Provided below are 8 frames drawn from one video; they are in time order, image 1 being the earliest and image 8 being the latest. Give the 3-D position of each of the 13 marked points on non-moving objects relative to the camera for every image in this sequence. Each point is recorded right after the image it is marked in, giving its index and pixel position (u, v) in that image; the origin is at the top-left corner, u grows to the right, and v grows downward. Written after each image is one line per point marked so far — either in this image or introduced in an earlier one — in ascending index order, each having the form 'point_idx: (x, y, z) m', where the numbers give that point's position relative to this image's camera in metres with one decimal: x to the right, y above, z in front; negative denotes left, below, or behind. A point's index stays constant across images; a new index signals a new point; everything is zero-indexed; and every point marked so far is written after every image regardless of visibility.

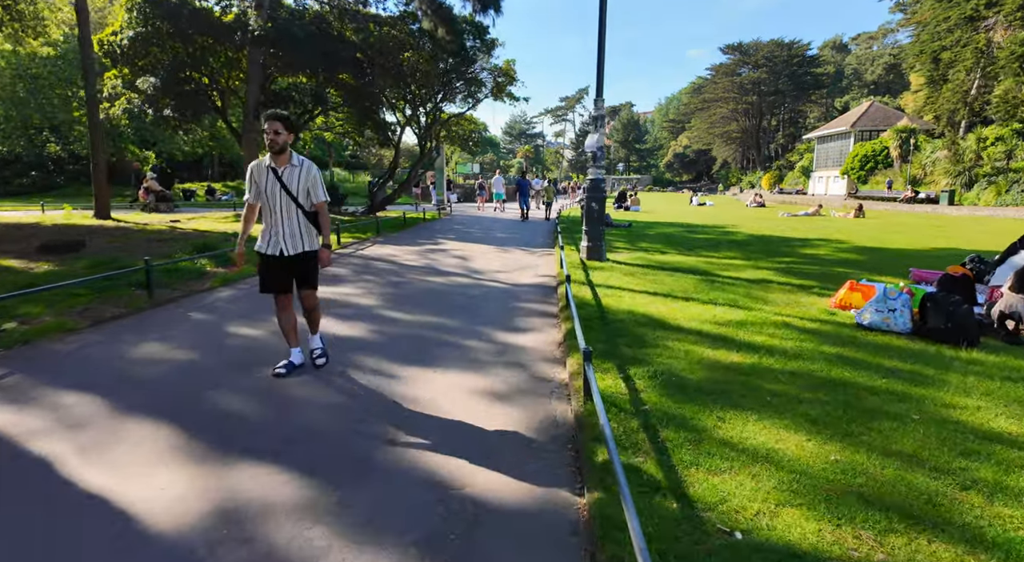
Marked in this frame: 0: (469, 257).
0: (-1.0, +0.5, +12.5) m
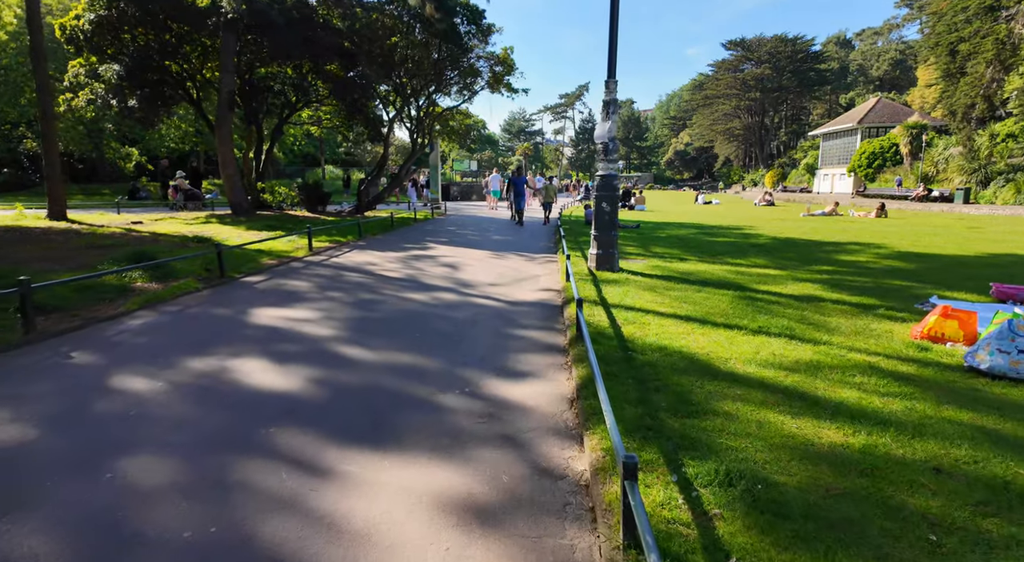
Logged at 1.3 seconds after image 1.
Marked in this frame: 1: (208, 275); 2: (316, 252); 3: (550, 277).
0: (-1.0, +0.3, +10.8) m
1: (-4.7, +0.1, +8.3) m
2: (-4.2, +0.6, +11.6) m
3: (+0.7, +0.1, +9.9) m
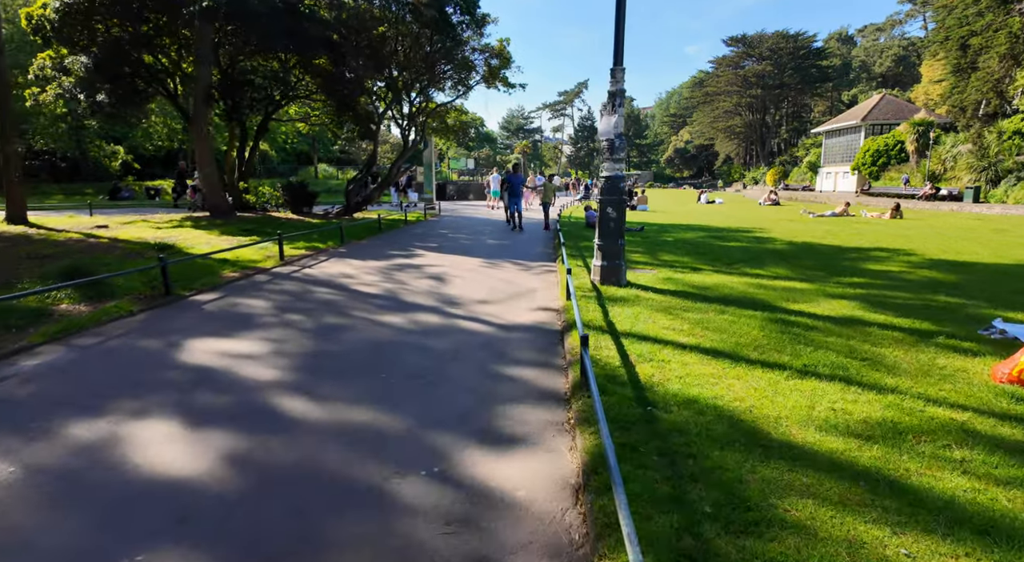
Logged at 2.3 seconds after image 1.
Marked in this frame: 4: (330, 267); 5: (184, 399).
0: (-1.2, 0.0, +9.7) m
1: (-4.8, -0.2, +7.1) m
2: (-4.3, +0.4, +10.4) m
3: (+0.6, -0.2, +8.7) m
4: (-3.4, +0.3, +10.2) m
5: (-2.5, -0.9, +4.2) m
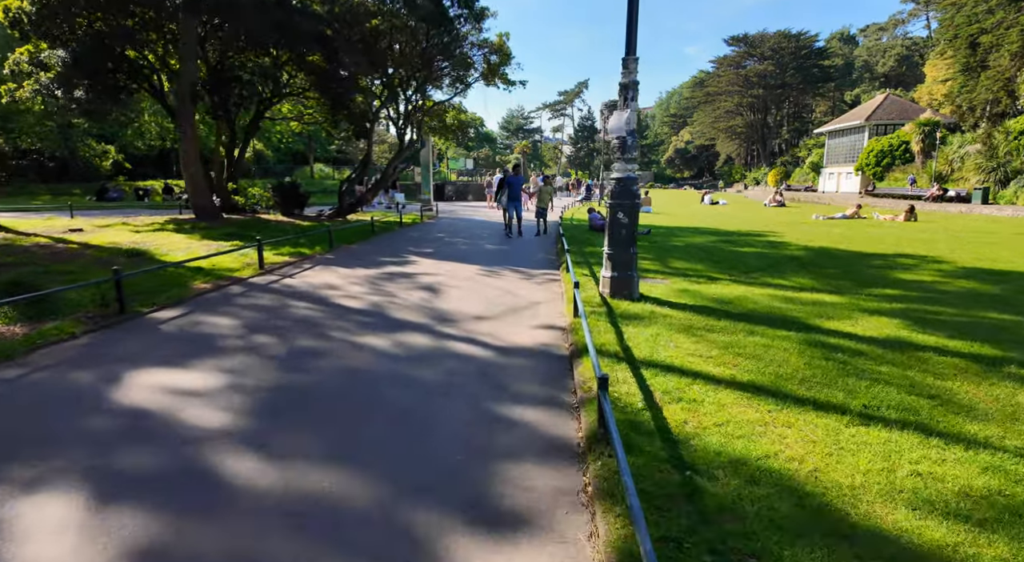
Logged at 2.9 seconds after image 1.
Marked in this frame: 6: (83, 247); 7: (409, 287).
0: (-1.2, -0.2, +8.8) m
1: (-4.8, -0.3, +6.3) m
2: (-4.3, +0.2, +9.6) m
3: (+0.6, -0.4, +7.9) m
4: (-3.4, +0.1, +9.3) m
5: (-2.5, -1.1, +3.3) m
6: (-8.8, +0.7, +11.2) m
7: (-1.7, -0.1, +9.0) m
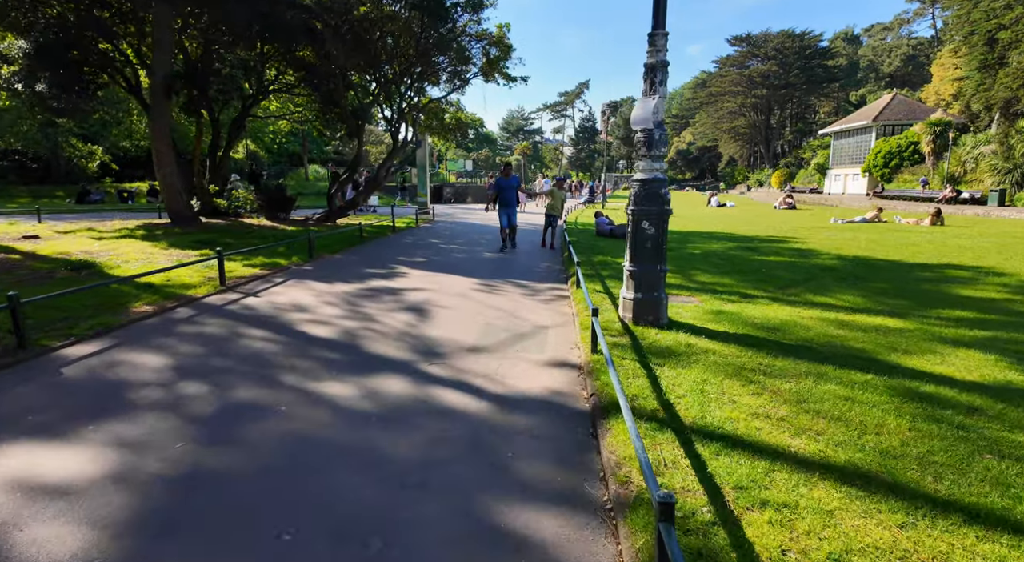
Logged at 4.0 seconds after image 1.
0: (-1.1, -0.4, +7.5) m
1: (-4.7, -0.6, +5.0) m
2: (-4.3, -0.1, +8.3) m
3: (+0.6, -0.6, +6.6) m
4: (-3.4, -0.2, +8.0) m
5: (-2.5, -1.3, +2.0) m
6: (-8.8, +0.4, +9.9) m
7: (-1.7, -0.4, +7.7) m
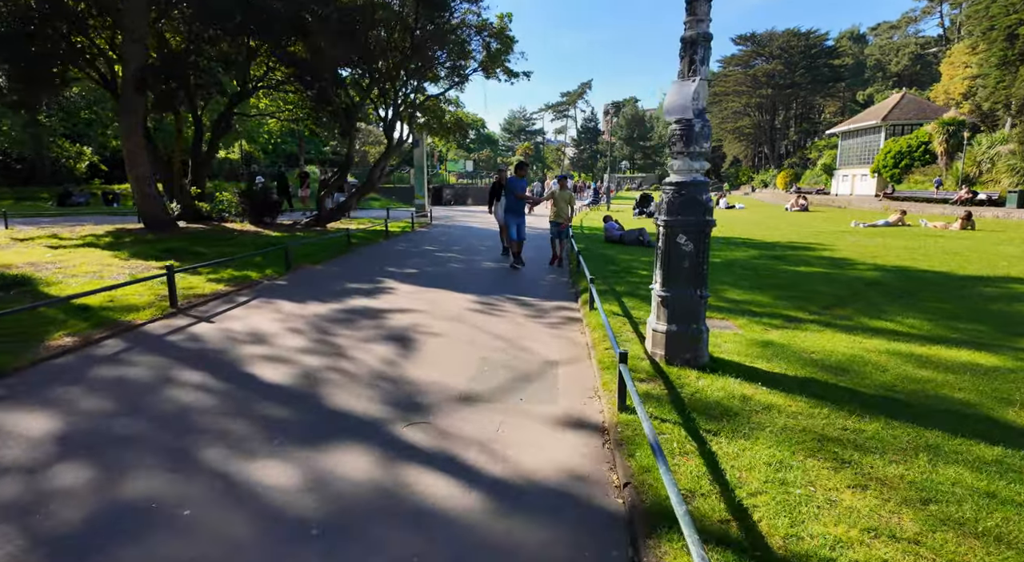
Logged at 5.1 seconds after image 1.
0: (-1.1, -0.7, +6.2) m
1: (-4.7, -0.9, +3.7) m
2: (-4.3, -0.3, +7.0) m
3: (+0.7, -0.9, +5.3) m
4: (-3.4, -0.5, +6.7) m
5: (-2.5, -1.6, +0.7) m
6: (-8.8, +0.2, +8.7) m
7: (-1.7, -0.6, +6.4) m
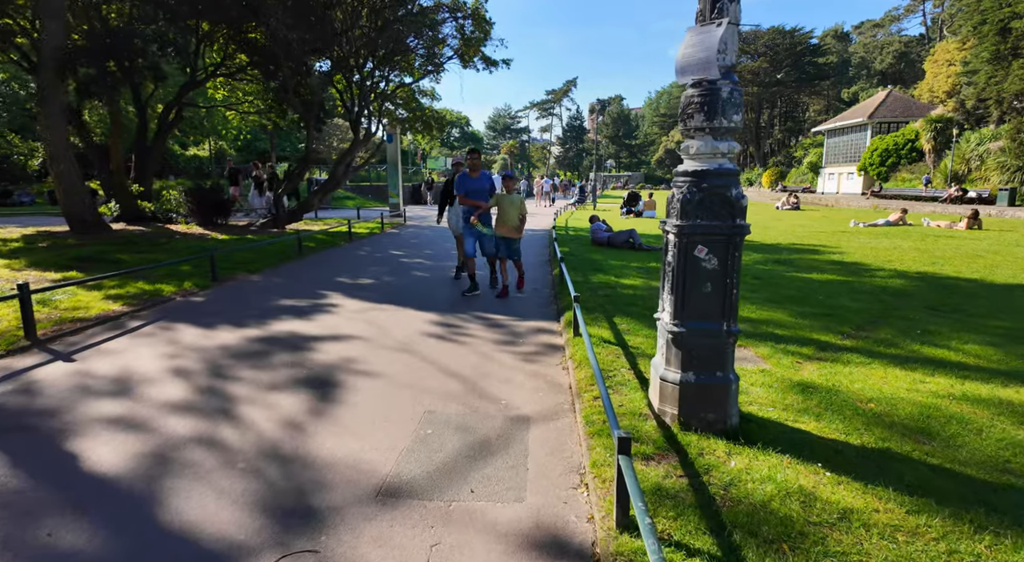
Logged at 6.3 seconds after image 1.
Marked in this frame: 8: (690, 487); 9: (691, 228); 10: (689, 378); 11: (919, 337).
0: (-1.5, -0.9, +4.7) m
1: (-5.0, -1.1, +2.1) m
2: (-4.6, -0.6, +5.4) m
3: (+0.3, -1.1, +3.8) m
4: (-3.7, -0.7, +5.1) m
5: (-2.7, -1.8, -0.9) m
6: (-9.2, -0.1, +6.9) m
7: (-2.0, -0.8, +4.8) m
8: (+0.9, -1.1, +3.0) m
9: (+1.2, +0.3, +3.4) m
10: (+1.2, -0.6, +3.7) m
11: (+4.5, -0.6, +6.0) m
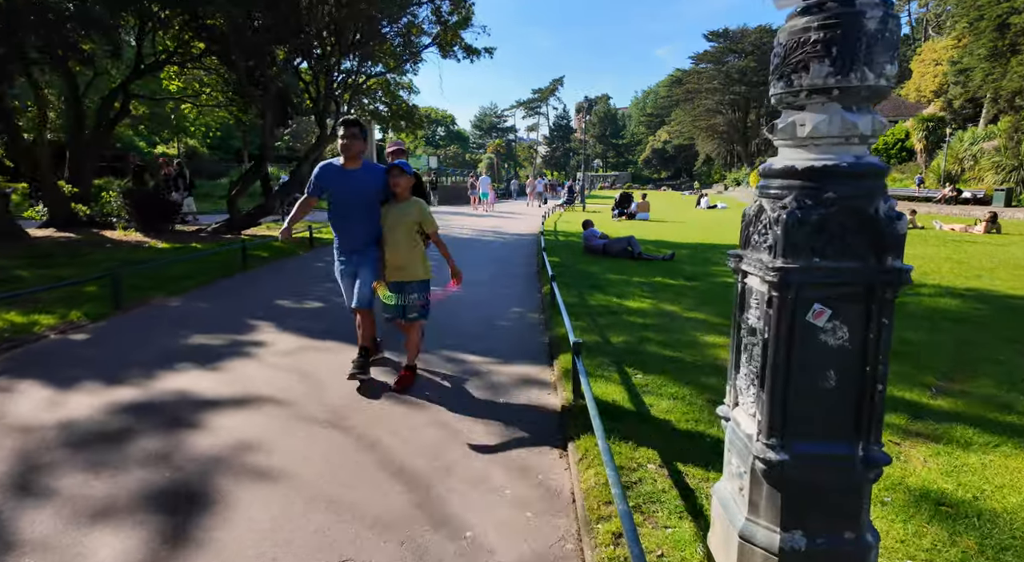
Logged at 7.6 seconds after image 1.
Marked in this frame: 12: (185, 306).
0: (-1.6, -1.2, +3.0) m
1: (-5.1, -1.4, +0.3) m
2: (-4.8, -0.9, +3.6) m
3: (+0.2, -1.4, +2.1) m
4: (-3.9, -1.0, +3.4) m
5: (-2.7, -2.2, -2.6) m
6: (-9.4, -0.4, +5.0) m
7: (-2.2, -1.2, +3.1) m
8: (+0.8, -1.4, +1.4) m
9: (+1.1, -0.1, +1.8) m
10: (+1.0, -1.0, +2.0) m
11: (+4.3, -0.9, +4.5) m
12: (-4.3, -0.3, +7.1) m
